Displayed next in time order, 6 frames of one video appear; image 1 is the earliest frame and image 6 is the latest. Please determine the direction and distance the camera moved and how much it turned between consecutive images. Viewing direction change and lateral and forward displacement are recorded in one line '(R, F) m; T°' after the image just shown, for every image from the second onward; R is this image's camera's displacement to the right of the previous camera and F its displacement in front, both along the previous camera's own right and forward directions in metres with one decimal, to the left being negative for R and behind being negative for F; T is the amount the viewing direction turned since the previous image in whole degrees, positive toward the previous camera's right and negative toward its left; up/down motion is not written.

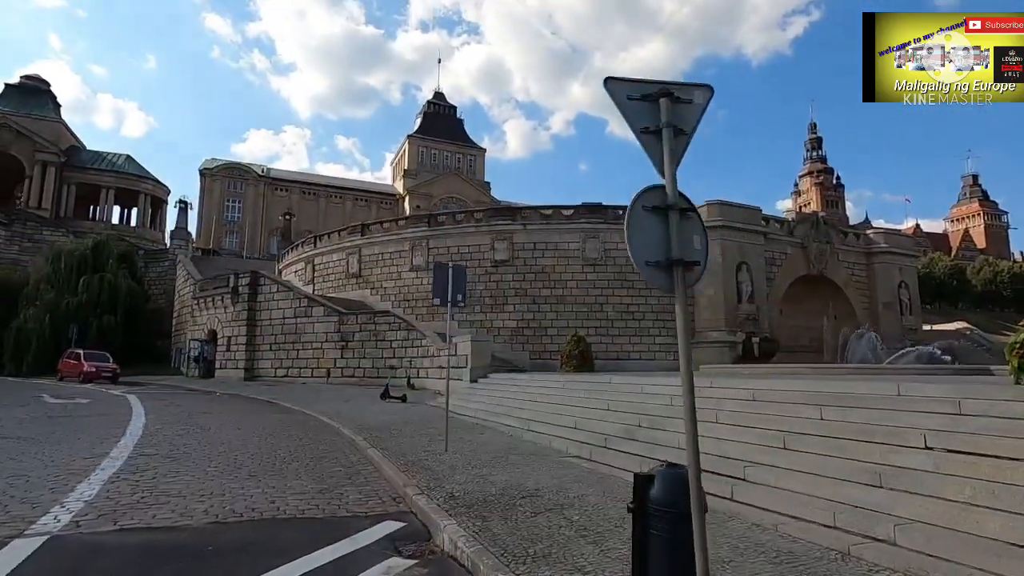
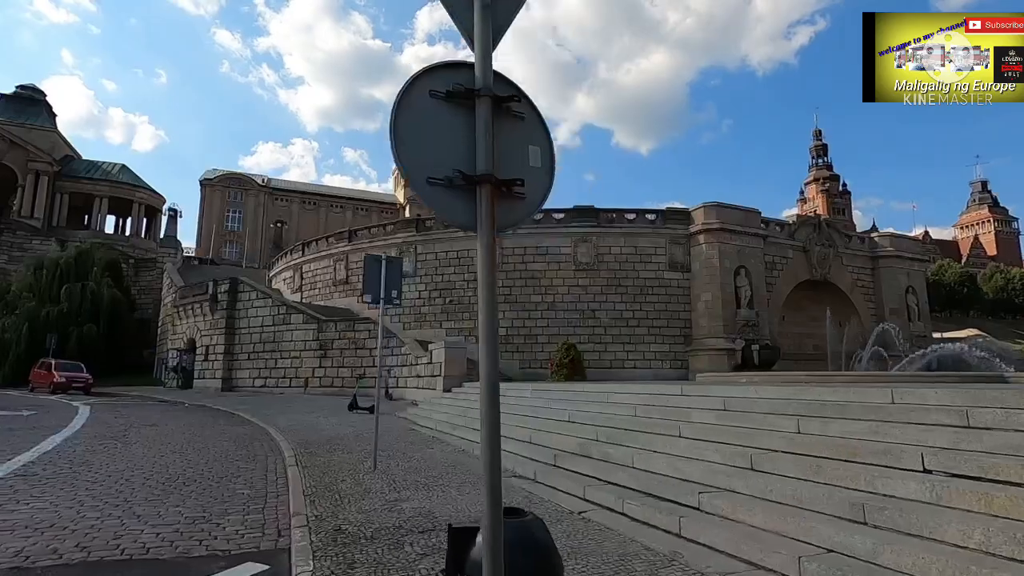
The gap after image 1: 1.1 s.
(+0.7, +0.8) m; -1°
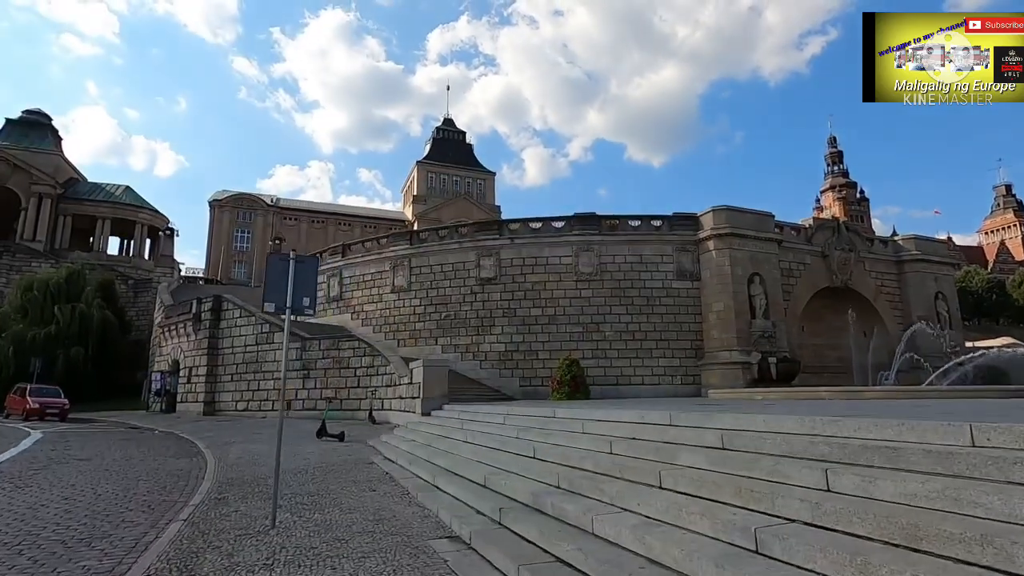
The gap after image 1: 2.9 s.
(+0.7, +1.3) m; -2°
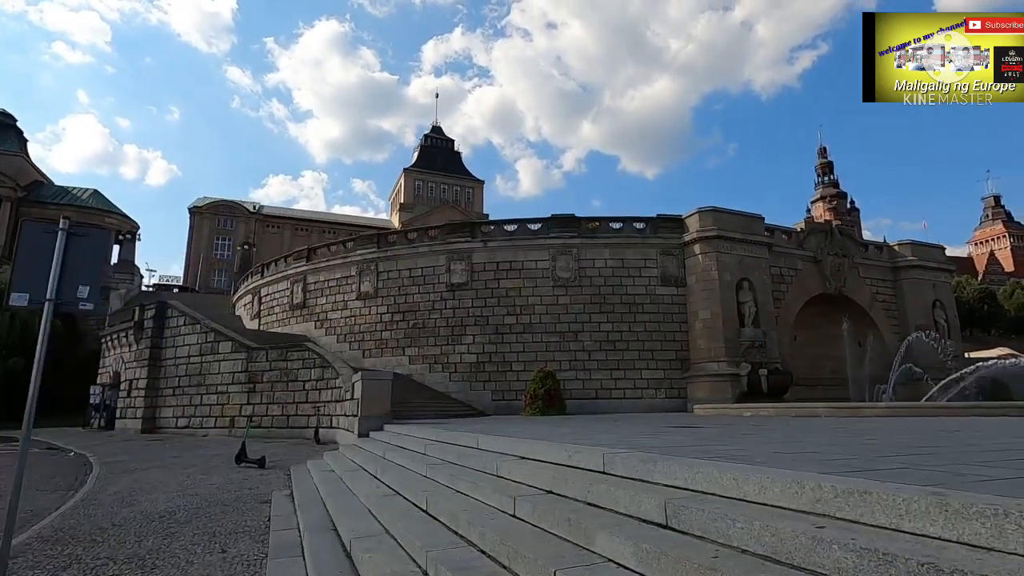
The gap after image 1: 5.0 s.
(+0.8, +1.5) m; +1°
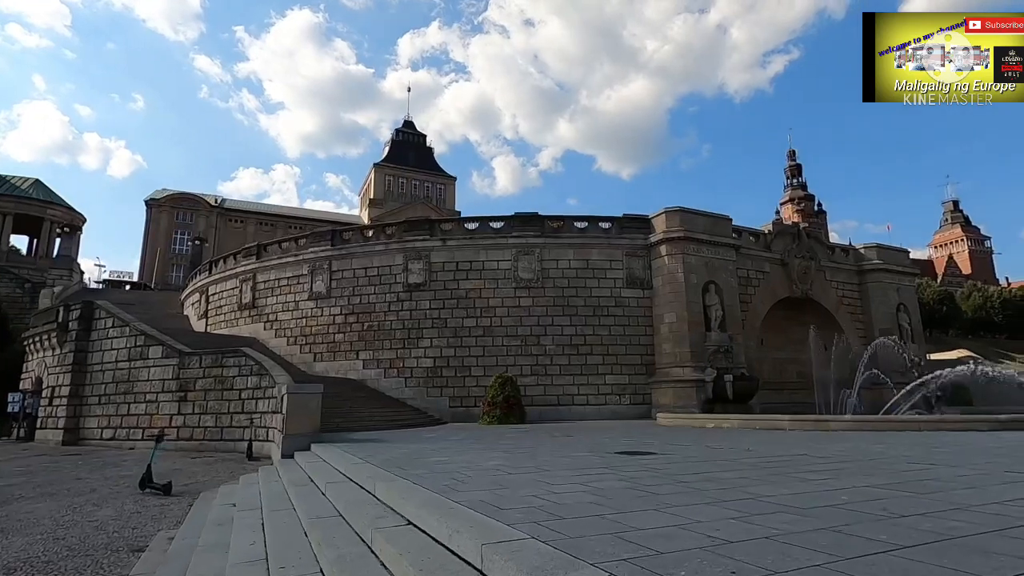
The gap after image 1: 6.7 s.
(+0.5, +0.9) m; +3°
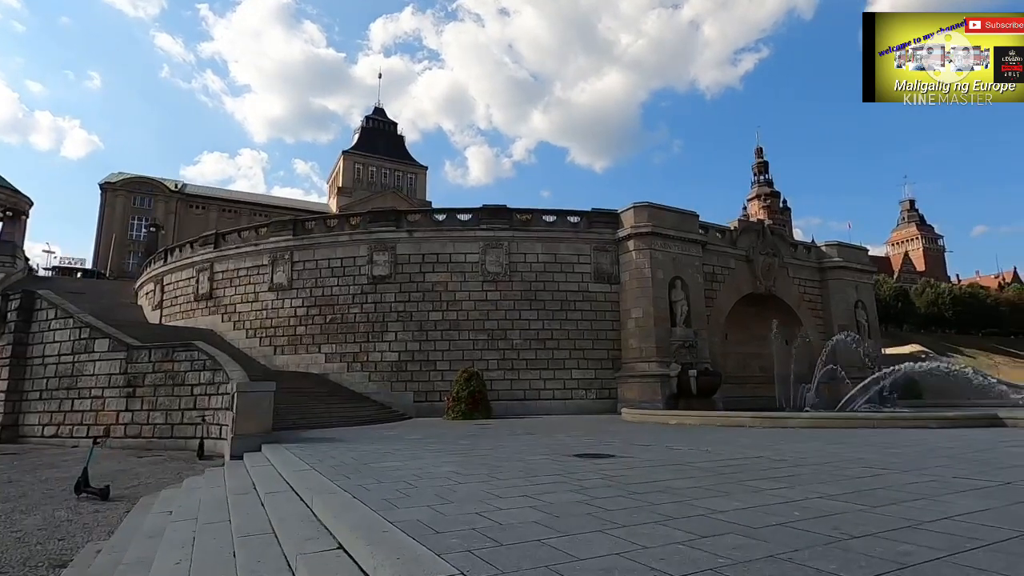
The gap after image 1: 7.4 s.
(+0.1, +0.2) m; +3°
